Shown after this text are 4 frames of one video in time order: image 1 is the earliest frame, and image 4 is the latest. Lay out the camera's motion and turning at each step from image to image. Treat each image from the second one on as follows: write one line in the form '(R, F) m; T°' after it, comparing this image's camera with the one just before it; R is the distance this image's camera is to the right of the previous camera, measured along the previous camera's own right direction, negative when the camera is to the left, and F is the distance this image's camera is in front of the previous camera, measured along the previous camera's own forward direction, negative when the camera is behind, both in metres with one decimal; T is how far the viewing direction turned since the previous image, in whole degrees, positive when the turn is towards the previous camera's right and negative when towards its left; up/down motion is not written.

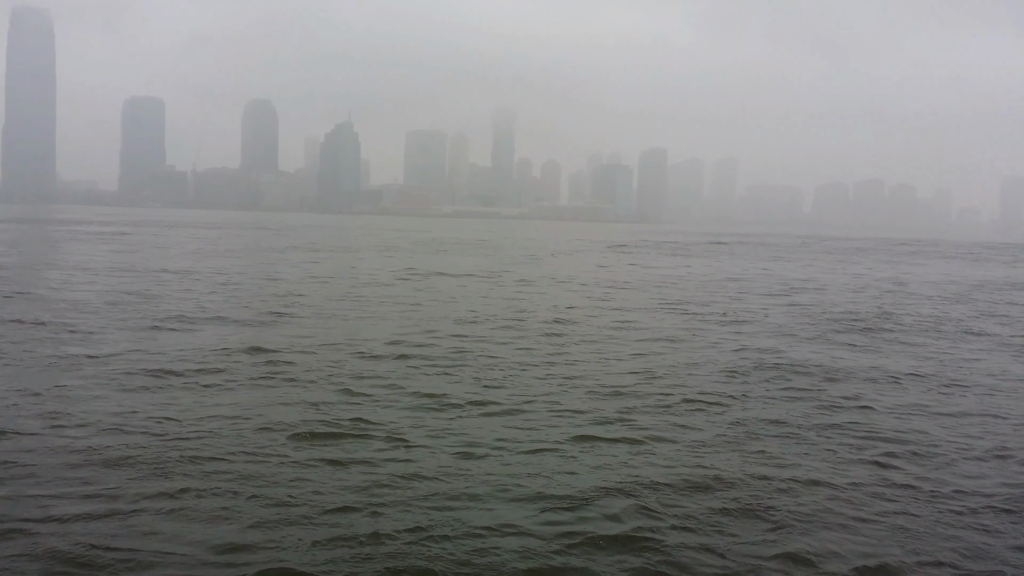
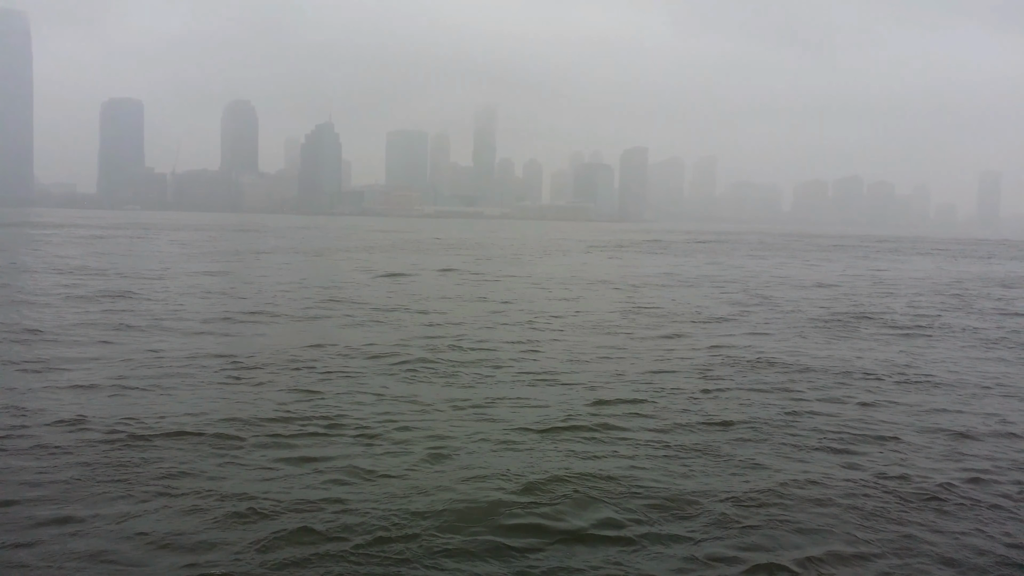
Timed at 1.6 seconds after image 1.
(+2.1, -1.4) m; +1°
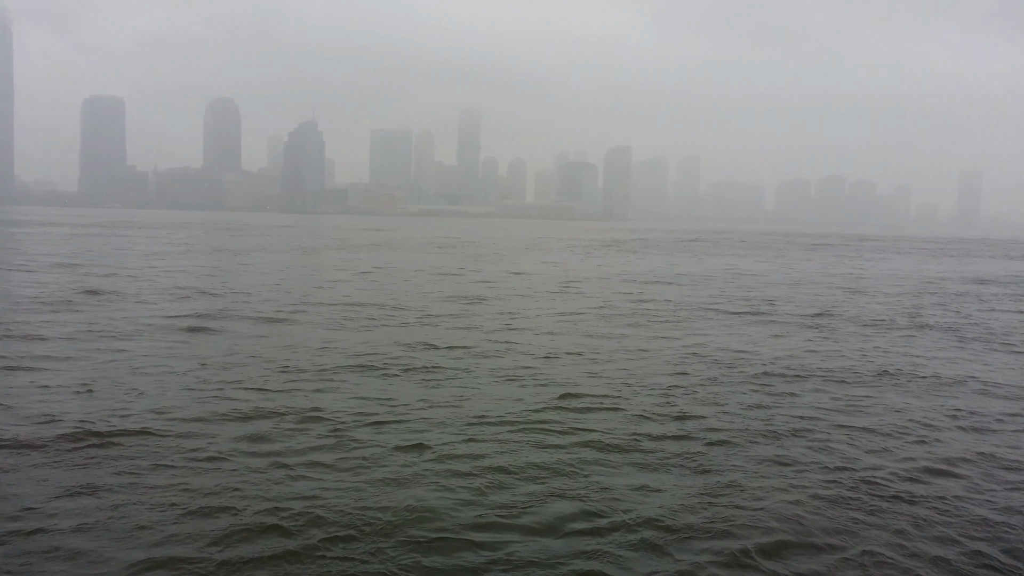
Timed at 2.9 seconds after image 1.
(+0.6, -0.3) m; +1°
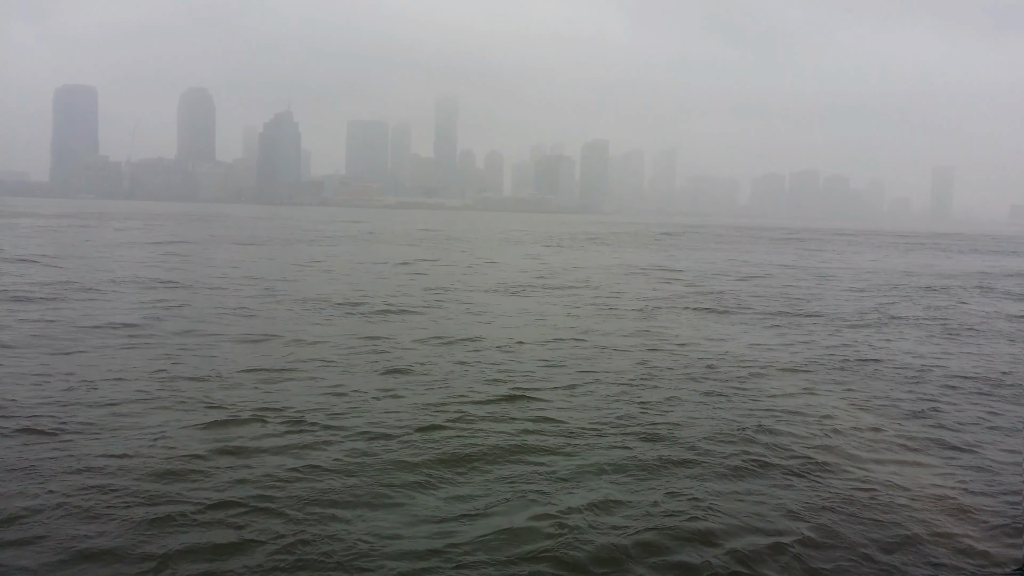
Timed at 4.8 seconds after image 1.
(+0.3, 0.0) m; +1°
